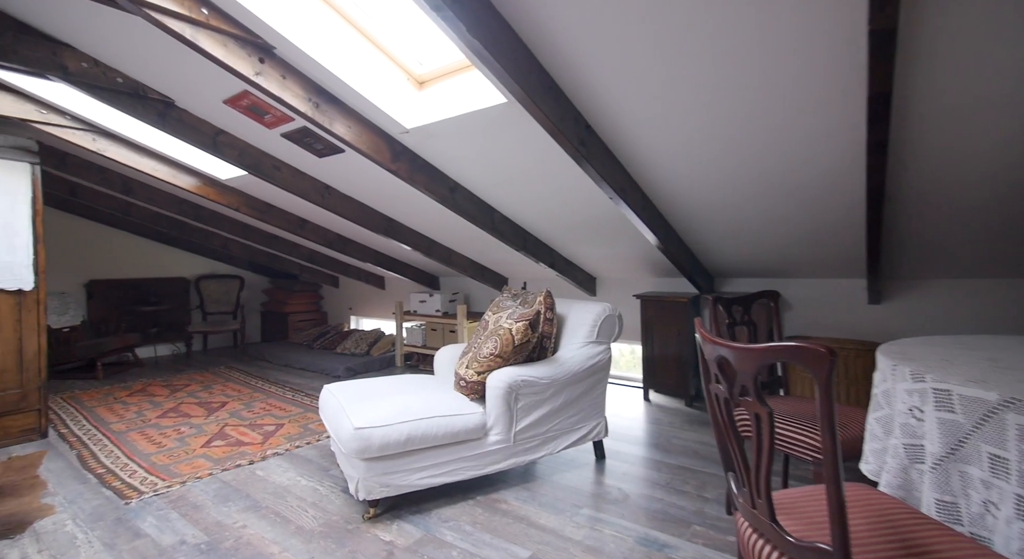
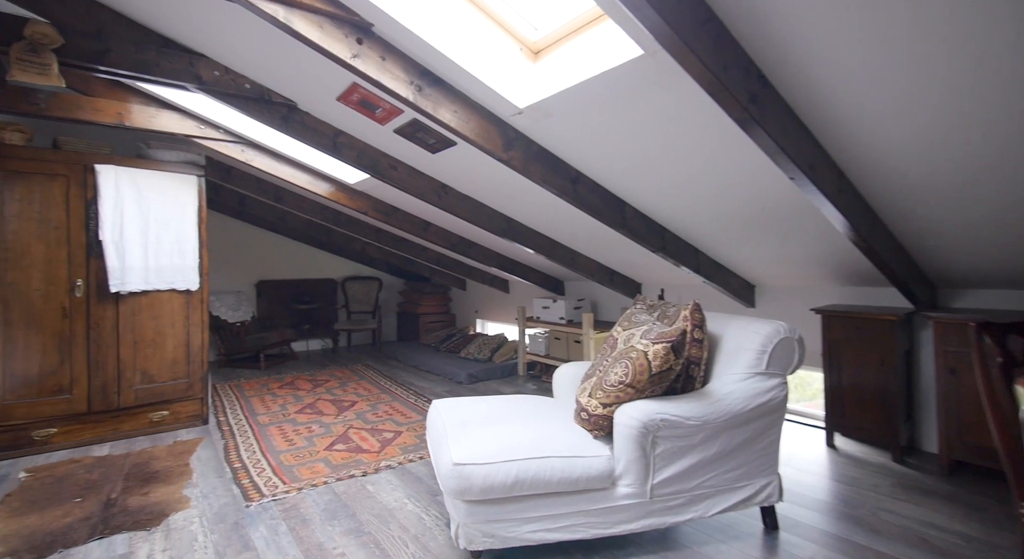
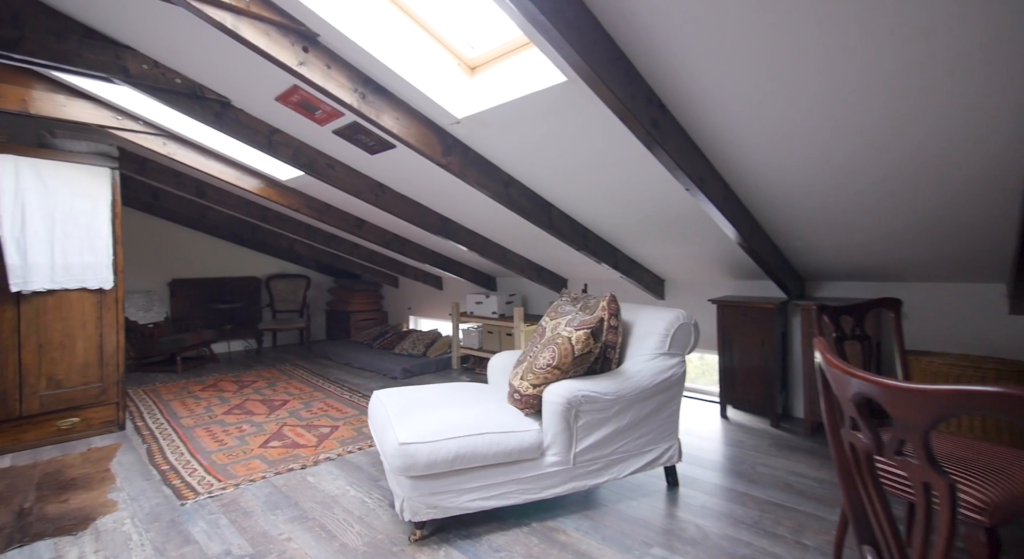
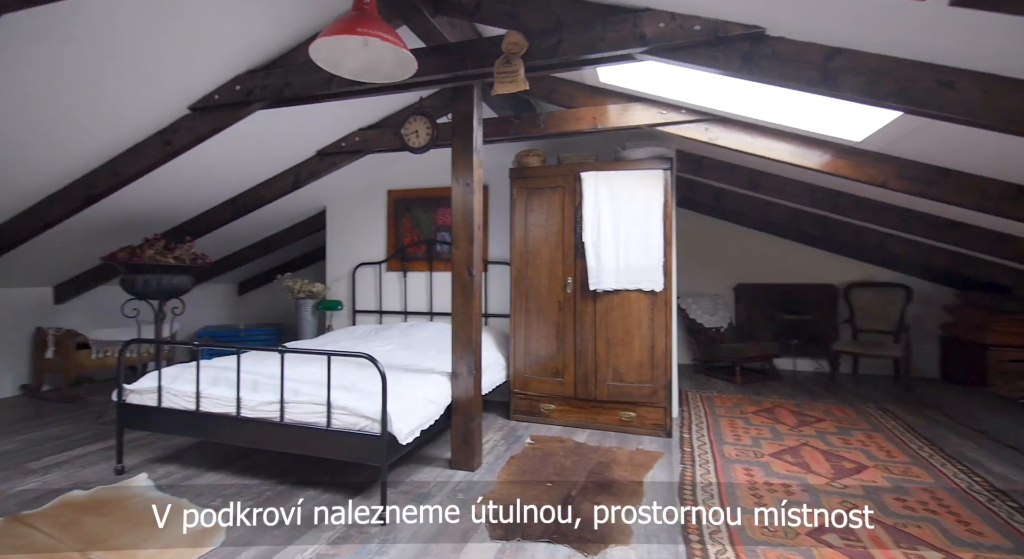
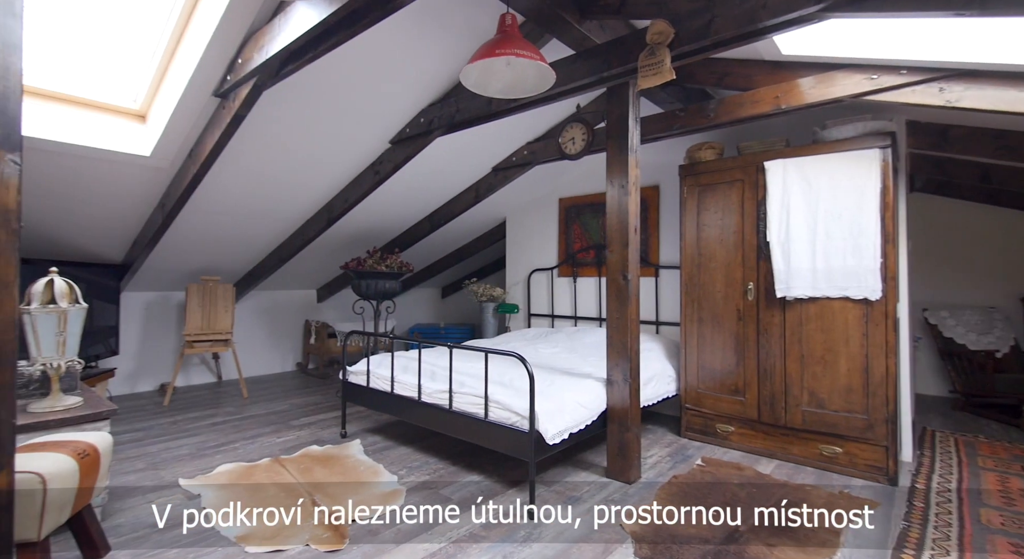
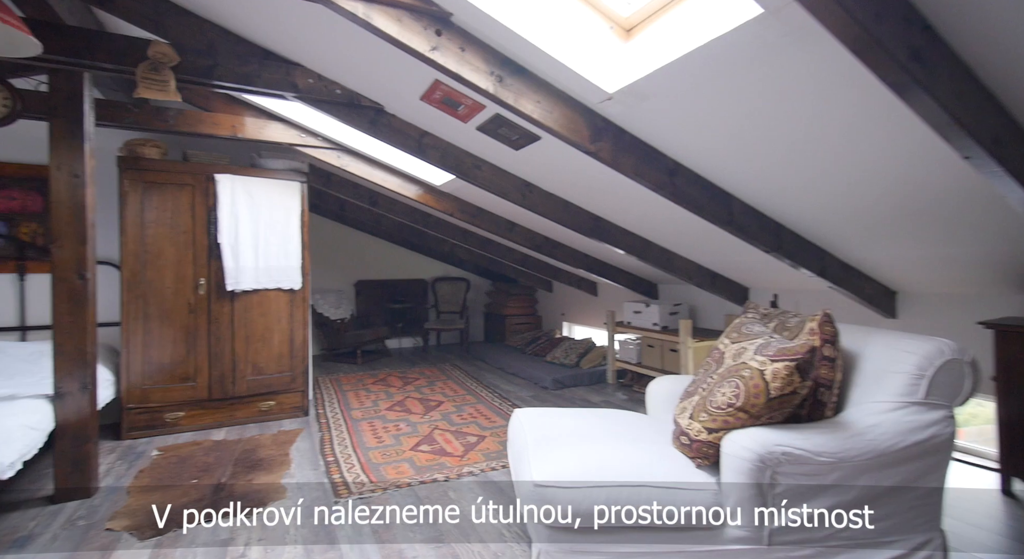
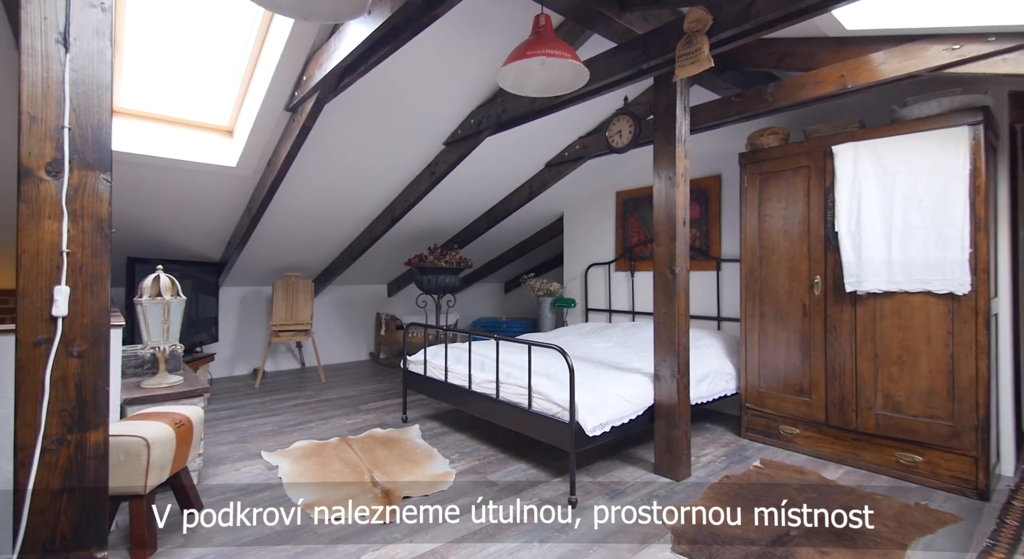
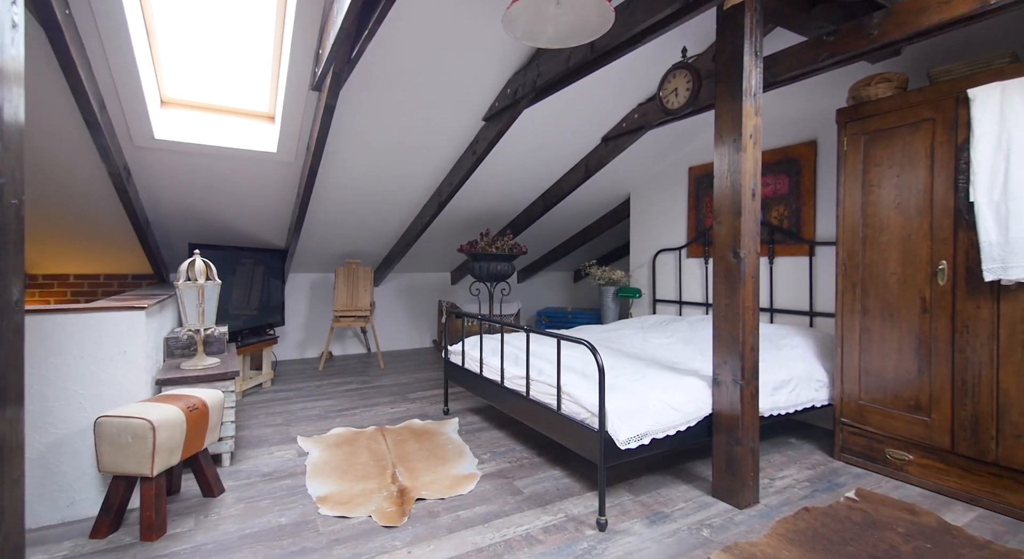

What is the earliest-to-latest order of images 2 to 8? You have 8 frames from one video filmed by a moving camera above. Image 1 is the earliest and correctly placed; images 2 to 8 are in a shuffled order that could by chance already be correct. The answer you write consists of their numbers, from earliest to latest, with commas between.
3, 2, 6, 4, 5, 7, 8
